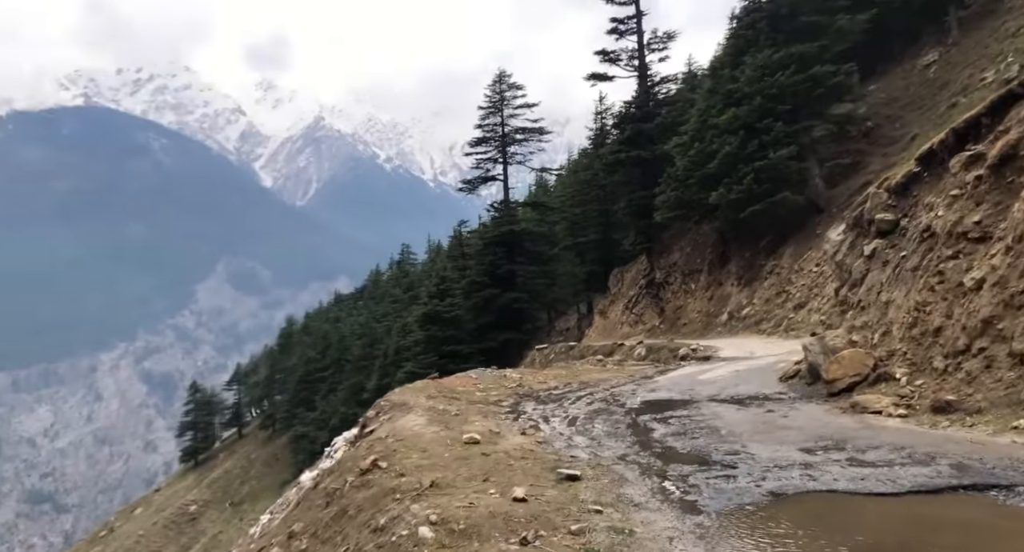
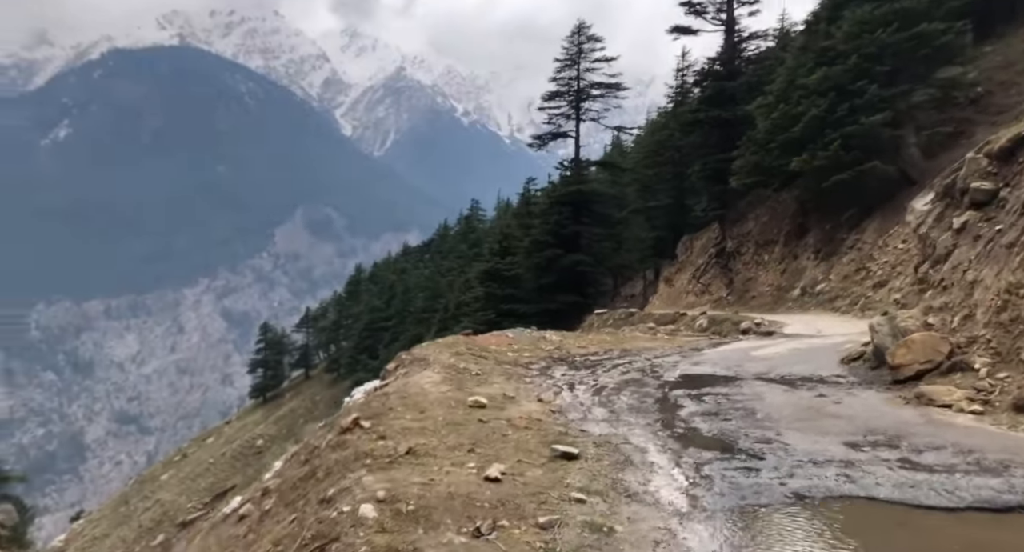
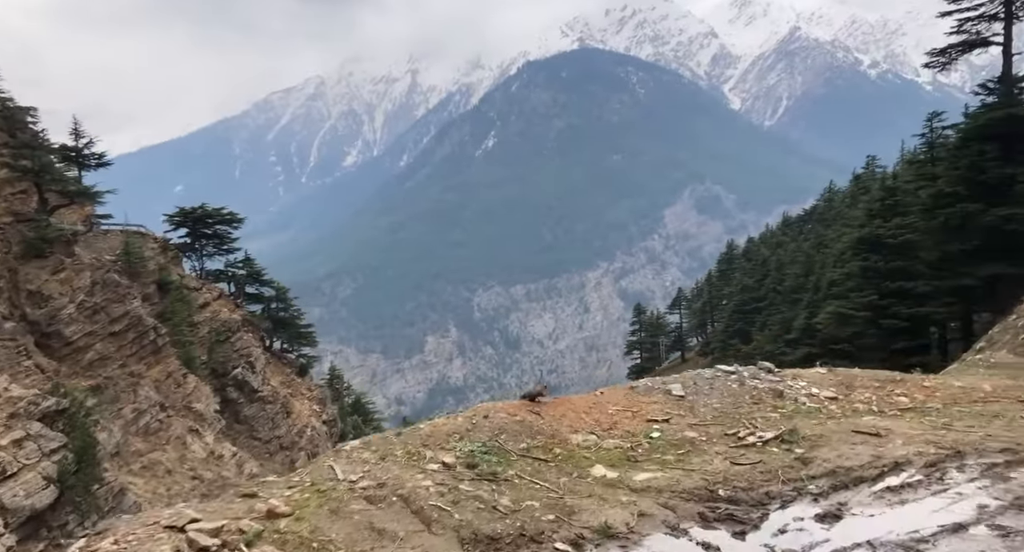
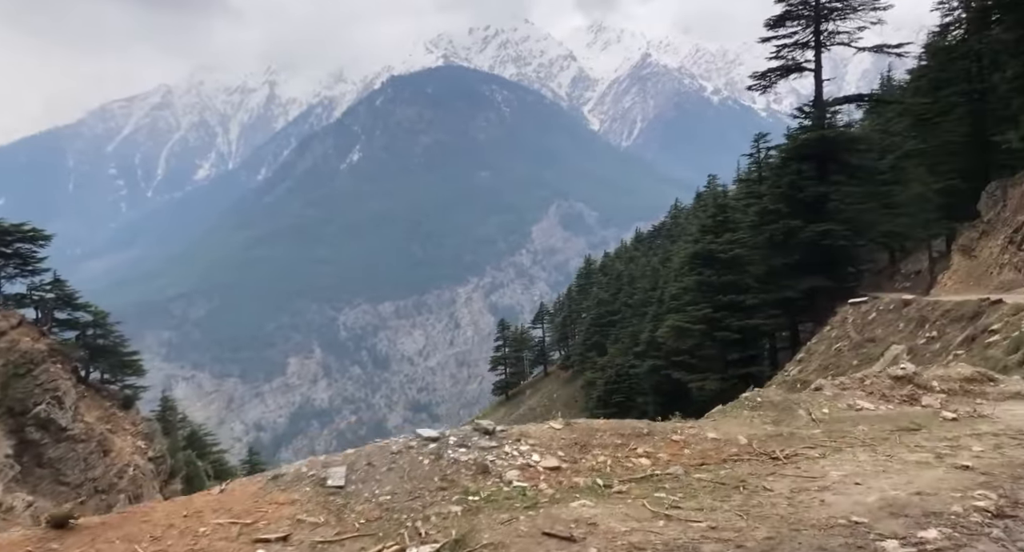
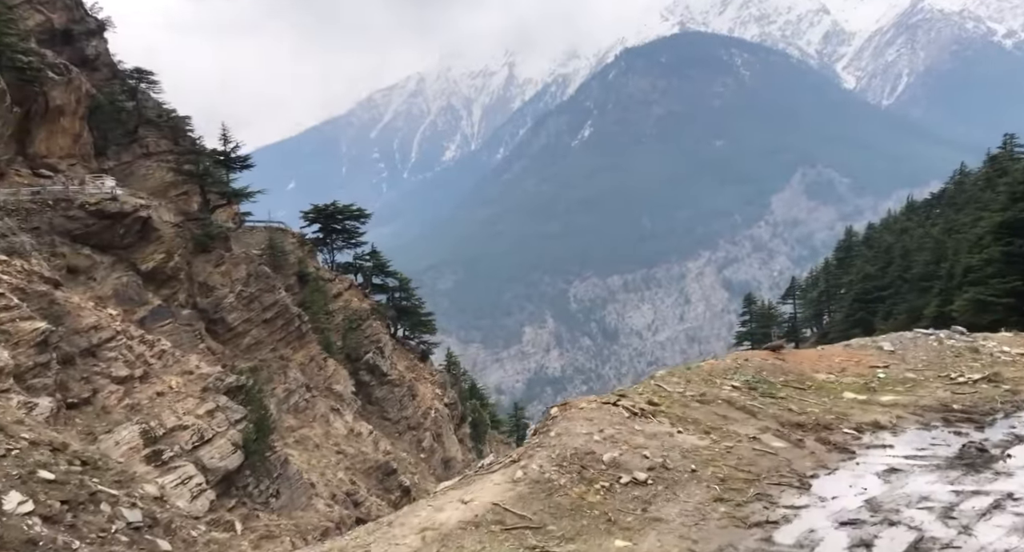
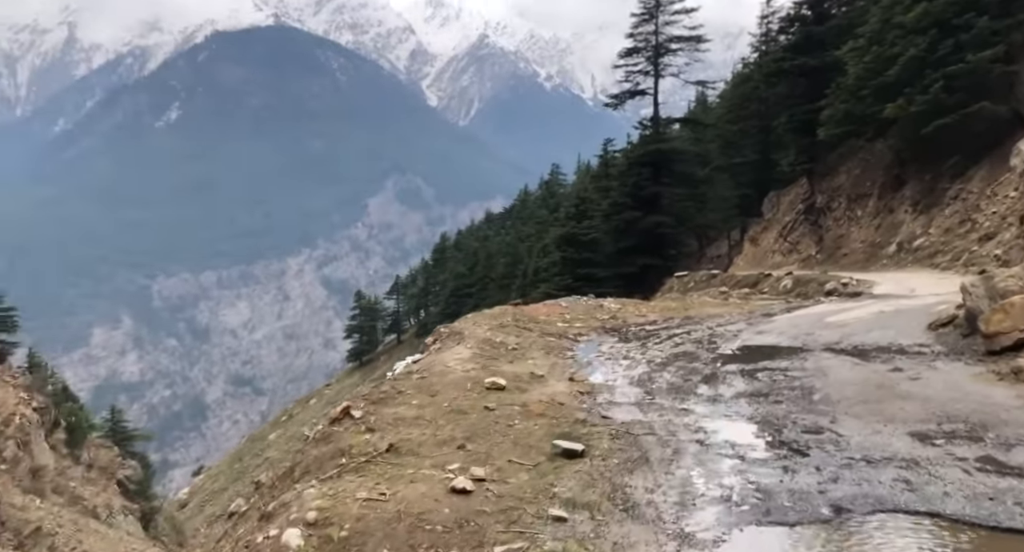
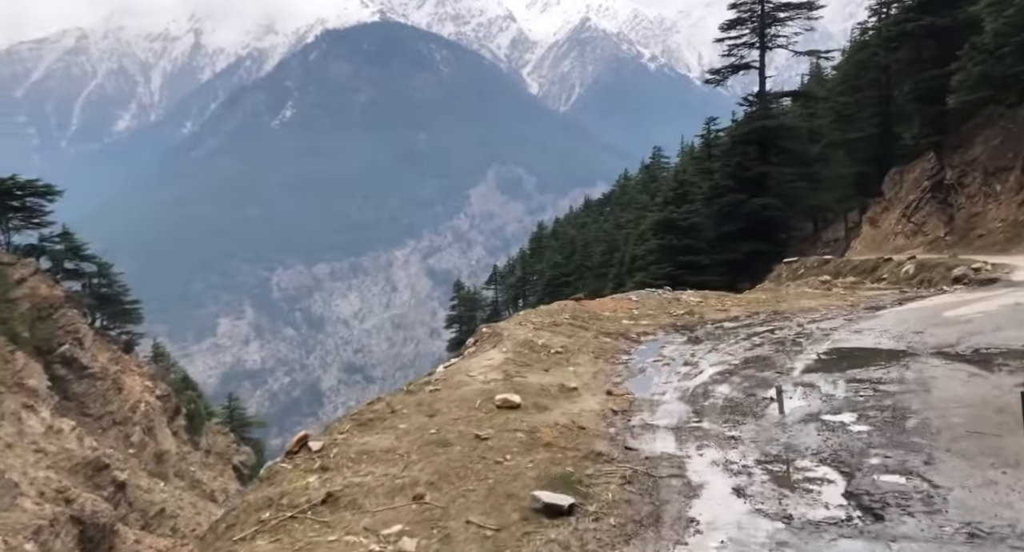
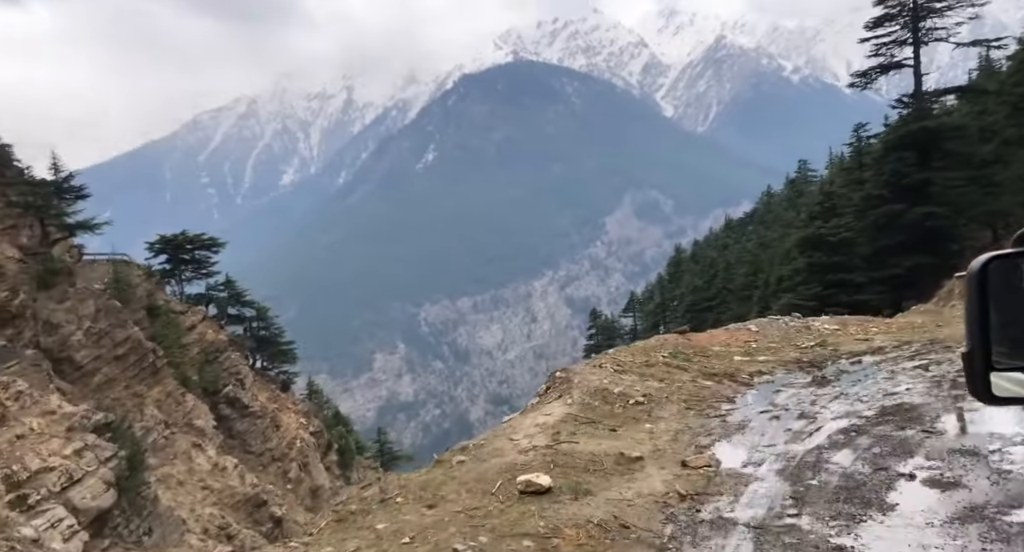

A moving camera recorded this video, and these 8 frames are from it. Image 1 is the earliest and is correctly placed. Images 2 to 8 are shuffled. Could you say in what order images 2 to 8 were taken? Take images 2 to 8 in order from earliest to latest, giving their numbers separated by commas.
2, 6, 7, 8, 5, 3, 4
